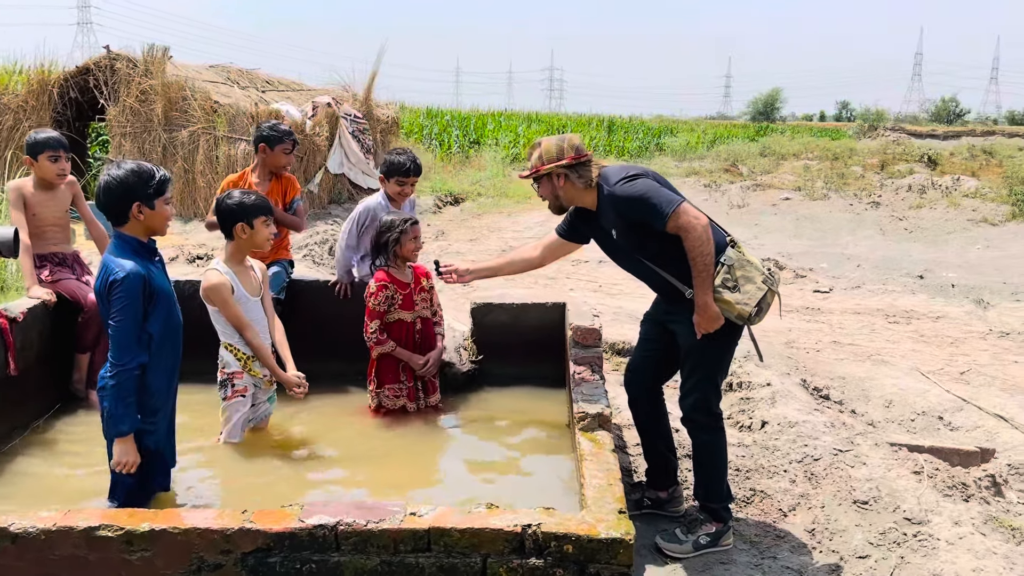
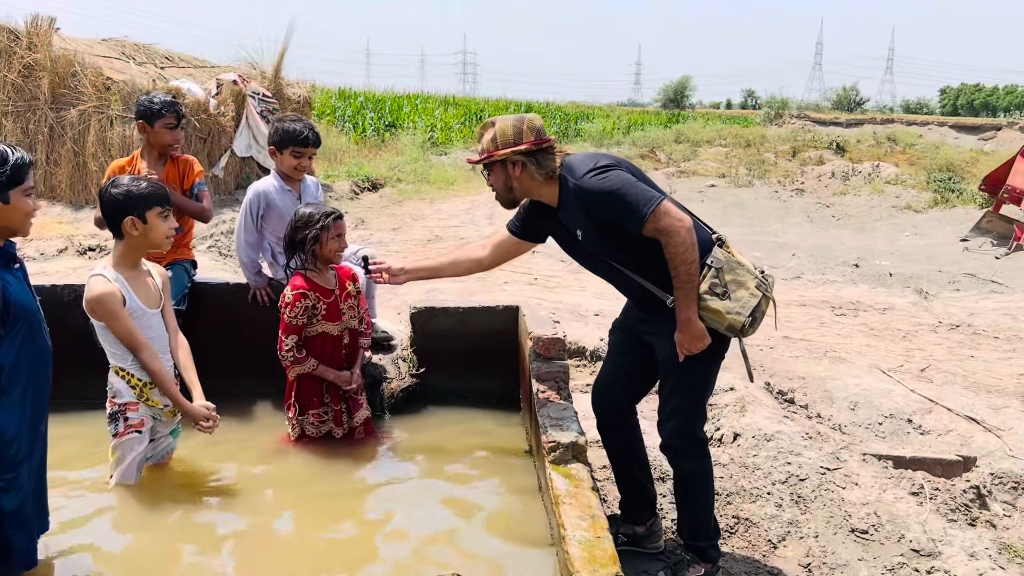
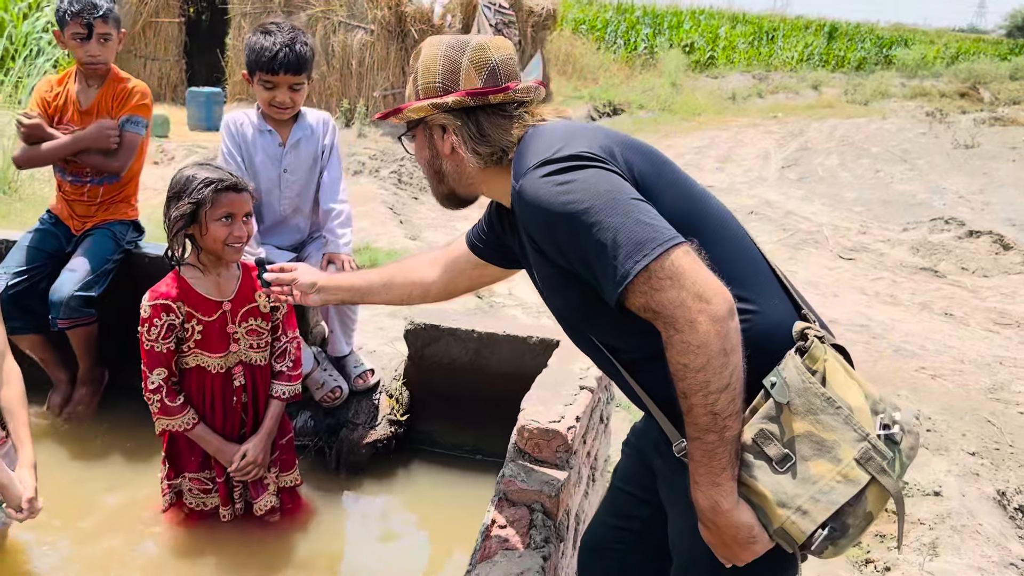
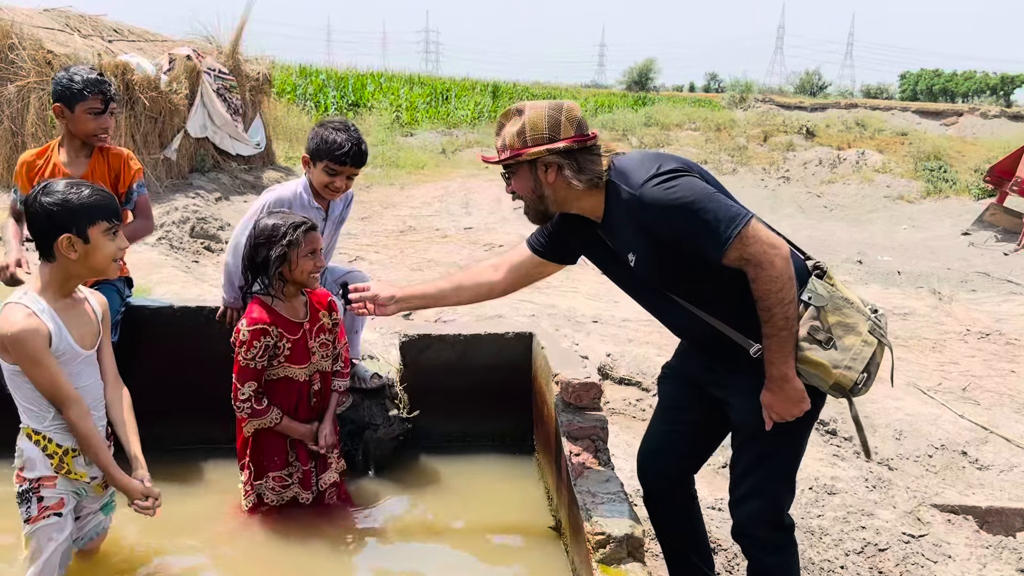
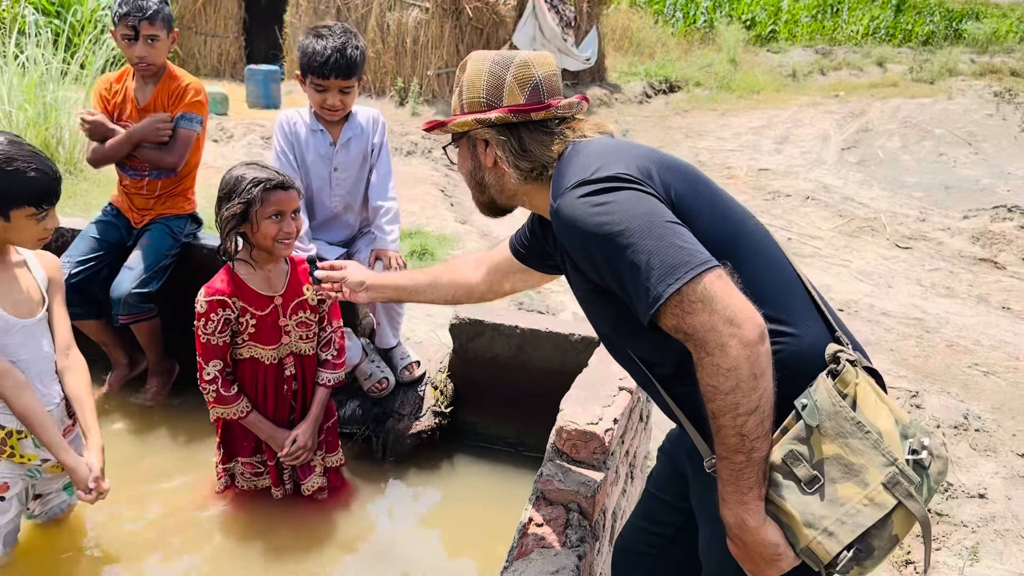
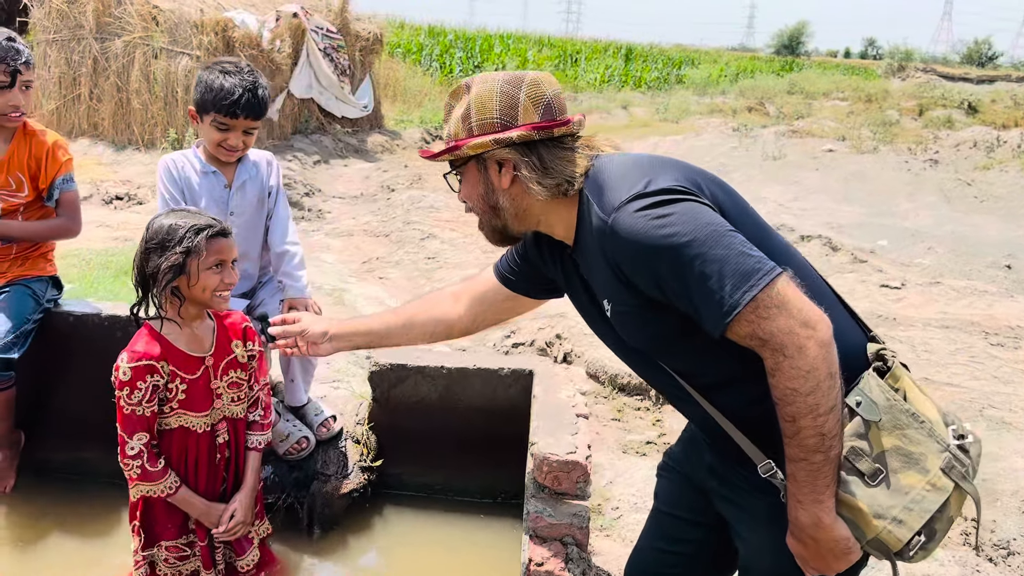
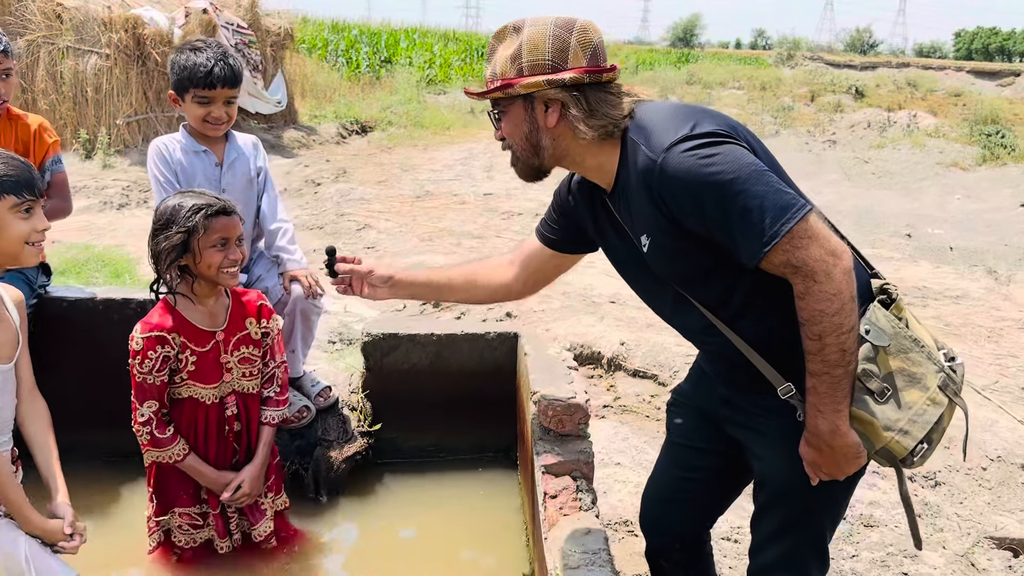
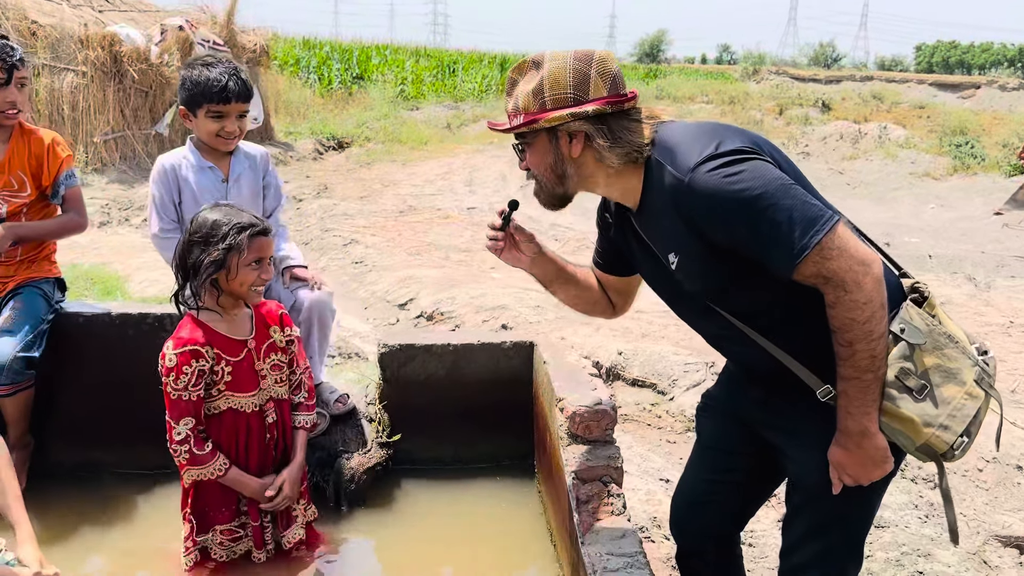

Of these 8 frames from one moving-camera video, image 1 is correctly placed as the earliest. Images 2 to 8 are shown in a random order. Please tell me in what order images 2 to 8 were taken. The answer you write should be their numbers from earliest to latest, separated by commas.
2, 4, 8, 7, 6, 3, 5
